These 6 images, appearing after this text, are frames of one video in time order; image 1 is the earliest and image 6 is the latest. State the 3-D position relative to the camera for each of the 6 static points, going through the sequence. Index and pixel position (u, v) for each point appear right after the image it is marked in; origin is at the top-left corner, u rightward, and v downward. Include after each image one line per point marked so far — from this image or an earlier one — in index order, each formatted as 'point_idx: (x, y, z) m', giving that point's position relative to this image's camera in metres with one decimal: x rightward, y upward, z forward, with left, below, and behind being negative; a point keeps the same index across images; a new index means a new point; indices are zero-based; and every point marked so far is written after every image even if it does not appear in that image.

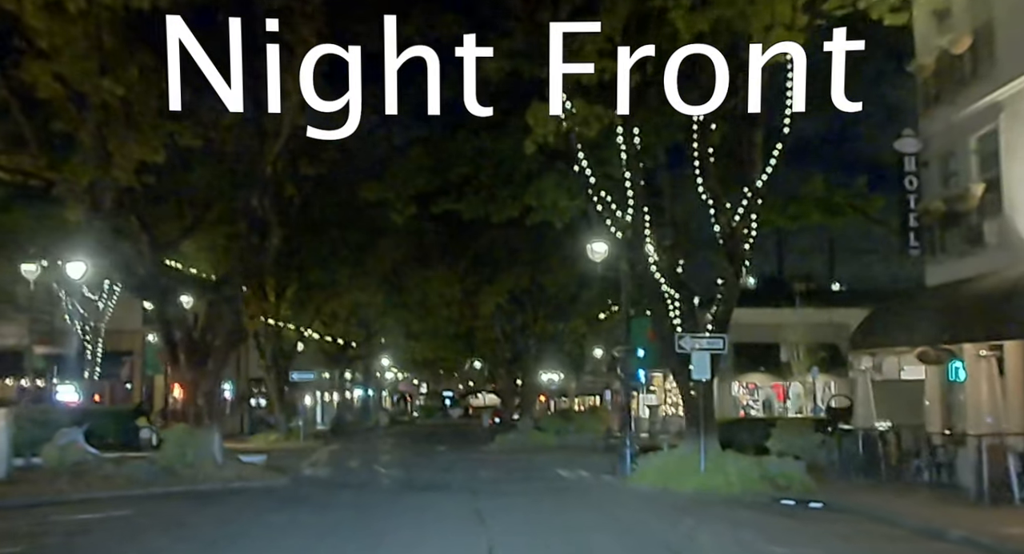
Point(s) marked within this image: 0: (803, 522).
0: (+5.2, -4.3, +19.4) m
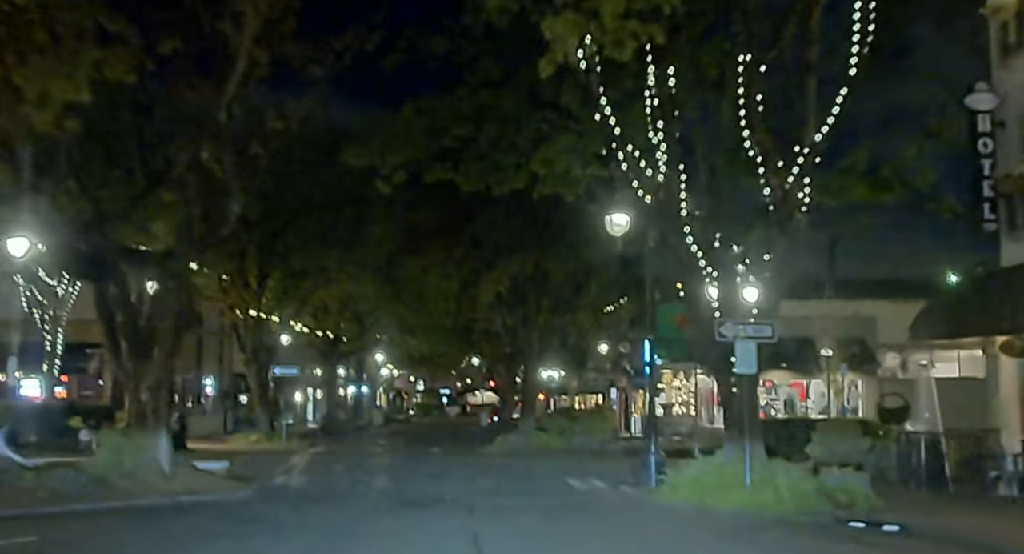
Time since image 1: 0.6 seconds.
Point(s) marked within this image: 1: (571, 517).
0: (+5.3, -3.9, +15.5) m
1: (+1.0, -4.1, +18.7) m
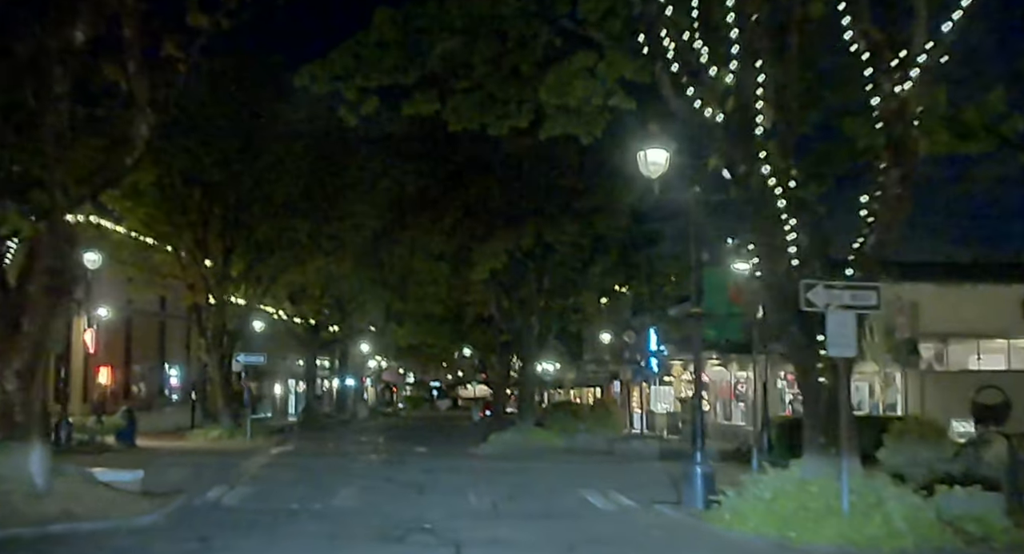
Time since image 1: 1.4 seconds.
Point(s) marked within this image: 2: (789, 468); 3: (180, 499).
0: (+5.3, -3.2, +10.2) m
1: (+1.1, -3.4, +13.3) m
2: (+3.8, -2.6, +15.0) m
3: (-5.3, -3.5, +17.5) m
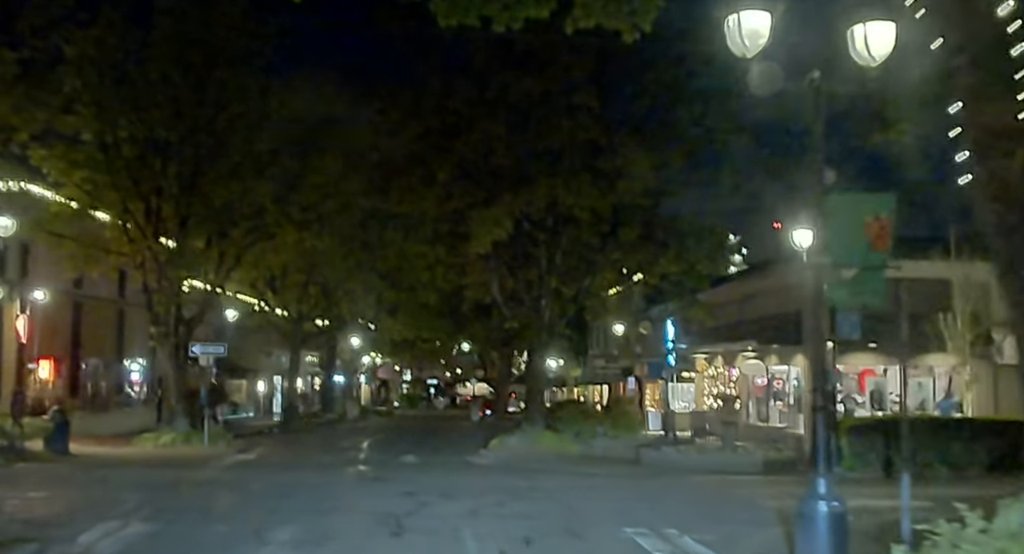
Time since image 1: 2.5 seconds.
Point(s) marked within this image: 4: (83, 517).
0: (+5.5, -2.5, +4.1) m
1: (+1.3, -2.7, +7.3) m
2: (+4.0, -1.9, +9.0) m
3: (-5.1, -2.8, +11.5) m
4: (-6.0, -3.3, +15.7) m
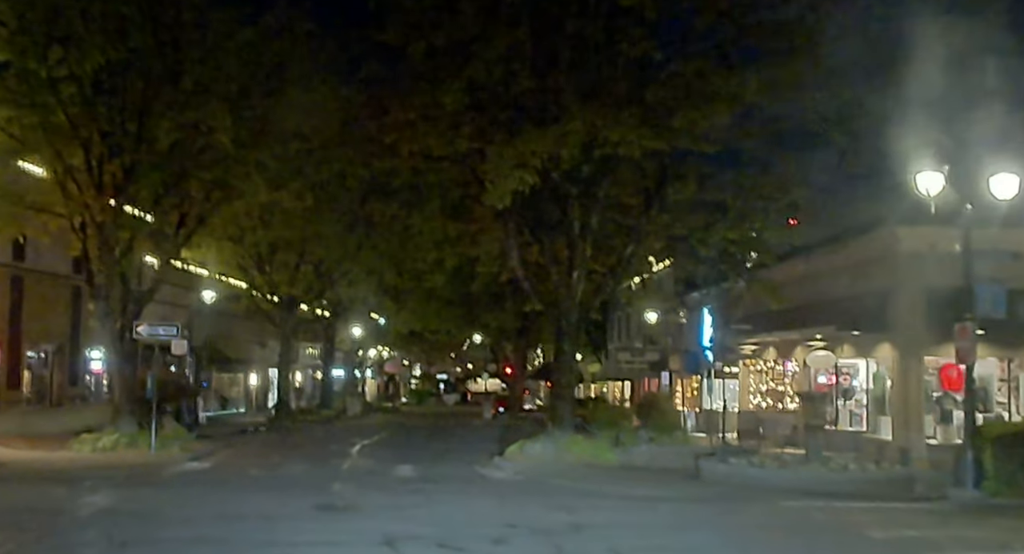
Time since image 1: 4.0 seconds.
0: (+5.8, -1.8, -2.5) m
1: (+1.6, -2.0, +0.7) m
2: (+4.3, -1.2, +2.4) m
3: (-4.7, -2.1, +5.0) m
4: (-5.6, -2.5, +9.2) m
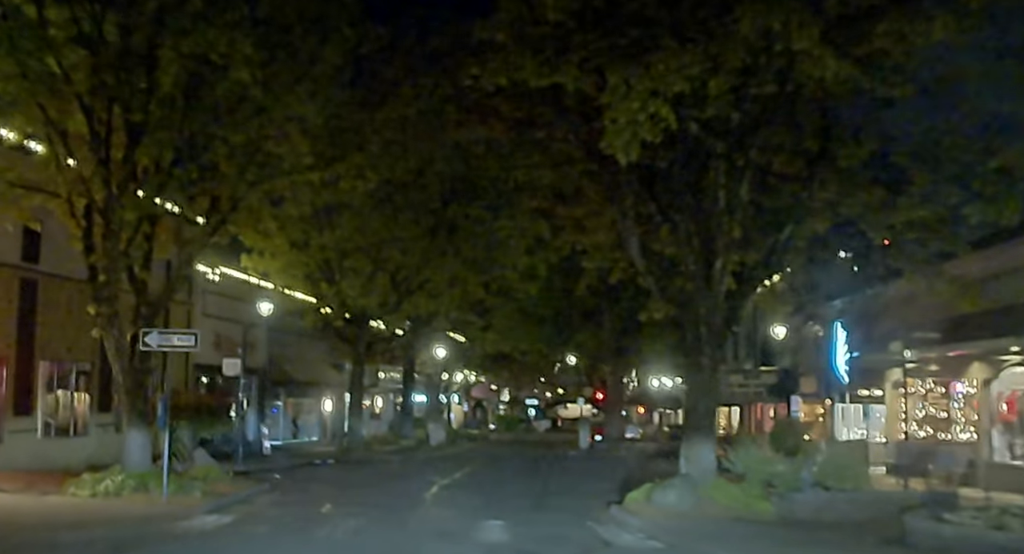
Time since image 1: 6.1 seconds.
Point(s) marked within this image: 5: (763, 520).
0: (+5.7, -0.9, -9.4) m
1: (+1.8, -1.2, -5.9) m
2: (+4.6, -0.4, -4.4) m
3: (-4.2, -1.4, -1.2) m
4: (-4.7, -2.0, +3.1) m
5: (+4.4, -4.2, +19.2) m
